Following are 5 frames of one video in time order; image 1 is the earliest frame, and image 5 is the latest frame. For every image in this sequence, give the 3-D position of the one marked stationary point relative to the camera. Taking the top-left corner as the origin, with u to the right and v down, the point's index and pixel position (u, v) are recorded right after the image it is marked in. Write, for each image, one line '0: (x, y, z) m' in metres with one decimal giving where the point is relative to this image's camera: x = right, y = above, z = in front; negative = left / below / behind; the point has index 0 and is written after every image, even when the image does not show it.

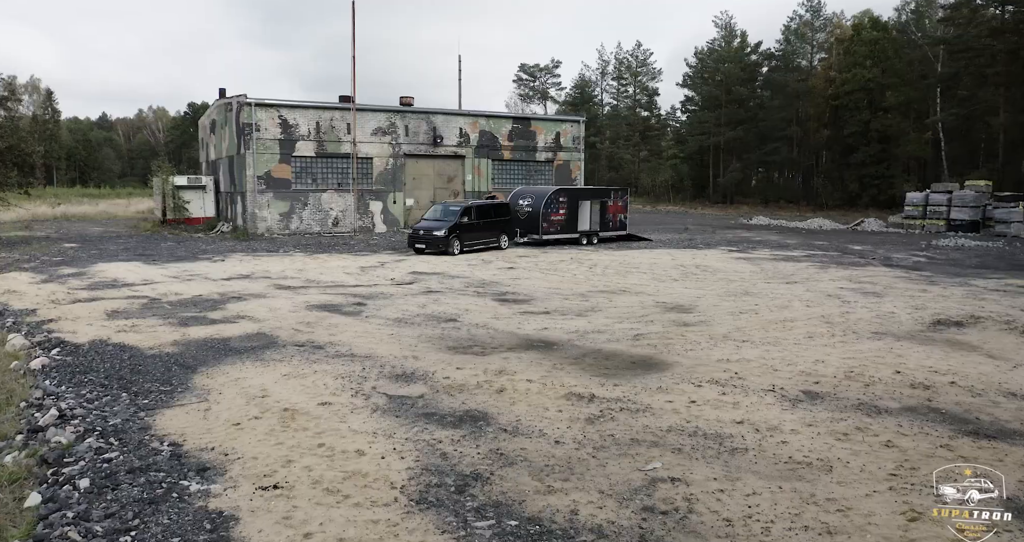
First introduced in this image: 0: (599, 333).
0: (+1.3, -0.9, +10.8) m
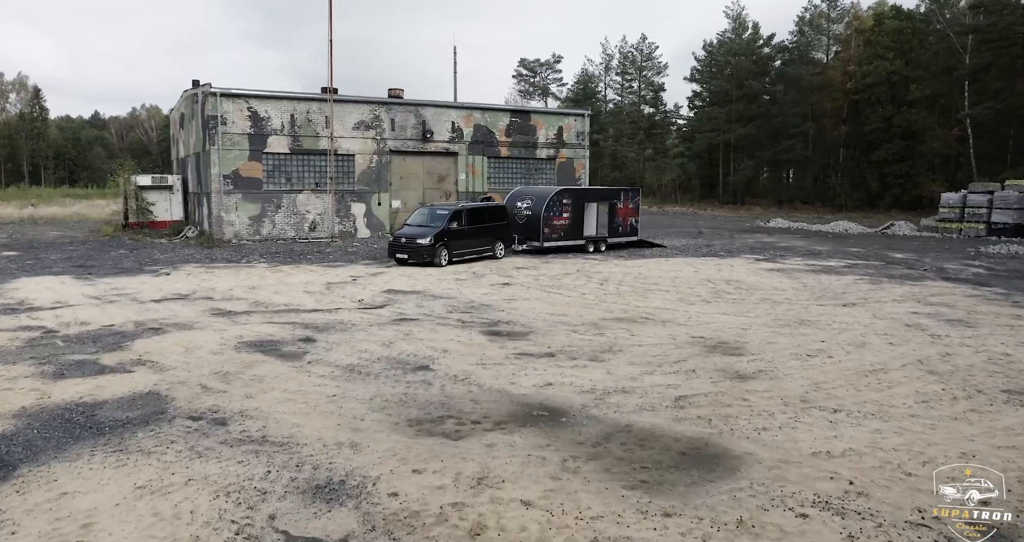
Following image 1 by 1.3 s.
0: (+1.2, -1.3, +7.7) m
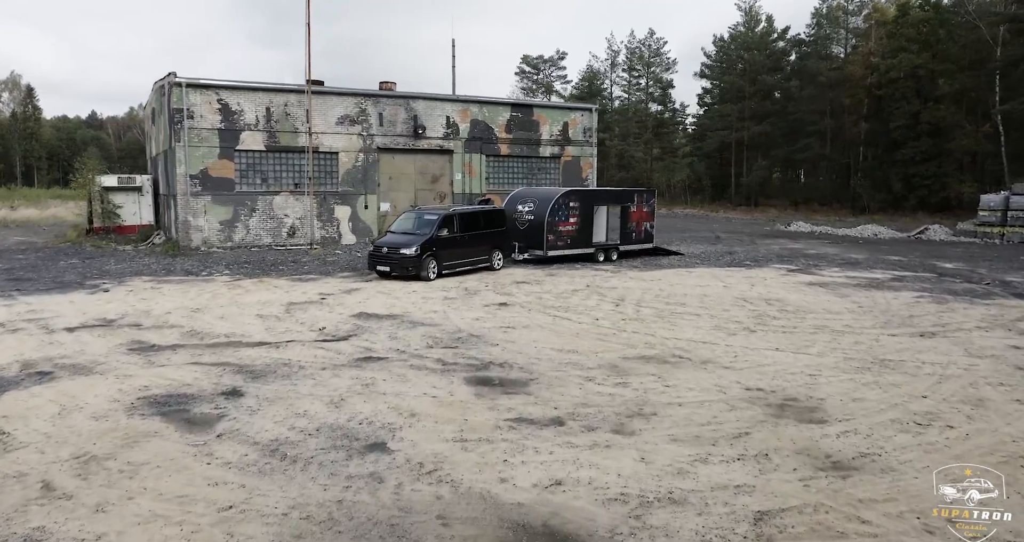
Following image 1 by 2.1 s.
0: (+1.1, -1.7, +5.0) m
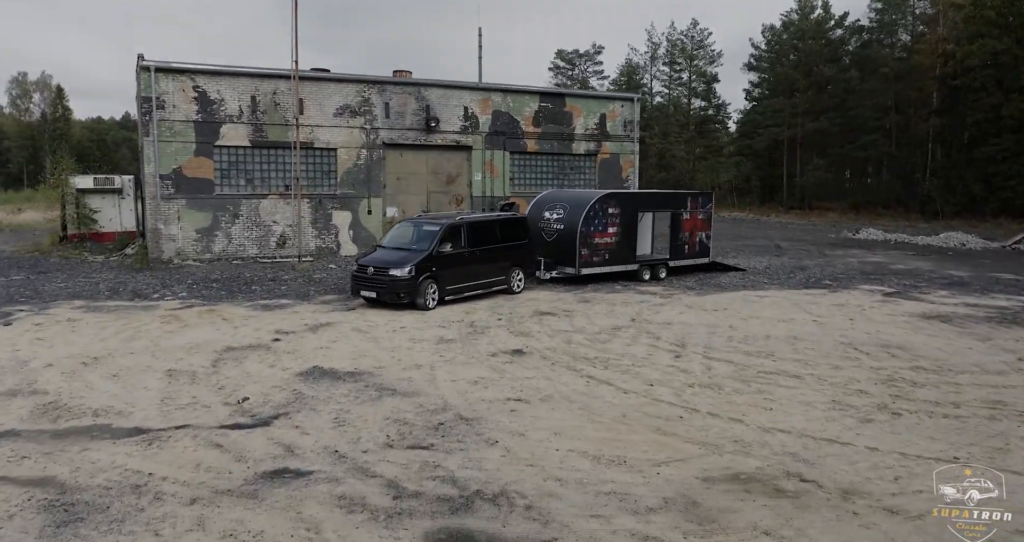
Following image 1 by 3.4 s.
0: (+1.0, -2.1, +1.2) m
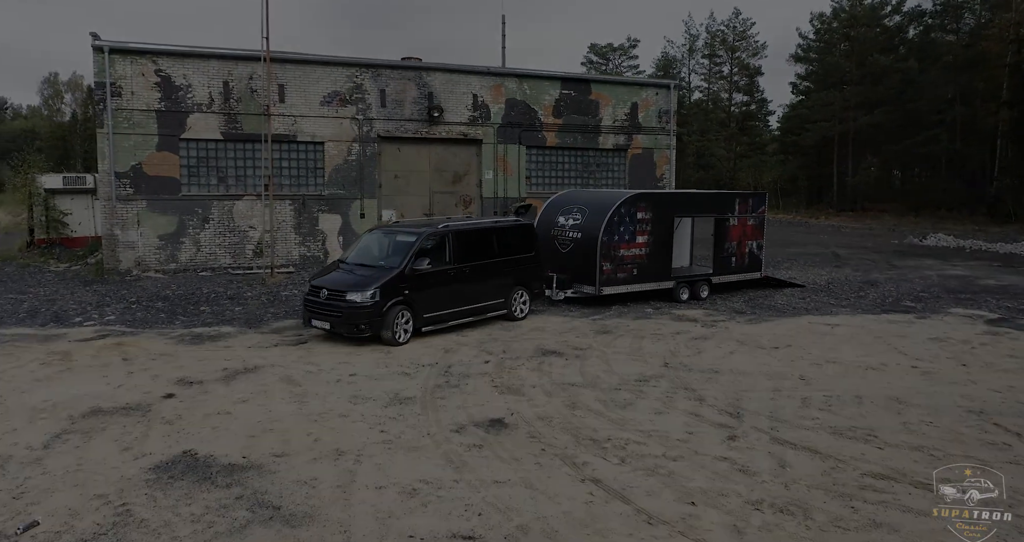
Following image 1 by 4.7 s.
0: (+0.3, -2.5, -1.9) m
